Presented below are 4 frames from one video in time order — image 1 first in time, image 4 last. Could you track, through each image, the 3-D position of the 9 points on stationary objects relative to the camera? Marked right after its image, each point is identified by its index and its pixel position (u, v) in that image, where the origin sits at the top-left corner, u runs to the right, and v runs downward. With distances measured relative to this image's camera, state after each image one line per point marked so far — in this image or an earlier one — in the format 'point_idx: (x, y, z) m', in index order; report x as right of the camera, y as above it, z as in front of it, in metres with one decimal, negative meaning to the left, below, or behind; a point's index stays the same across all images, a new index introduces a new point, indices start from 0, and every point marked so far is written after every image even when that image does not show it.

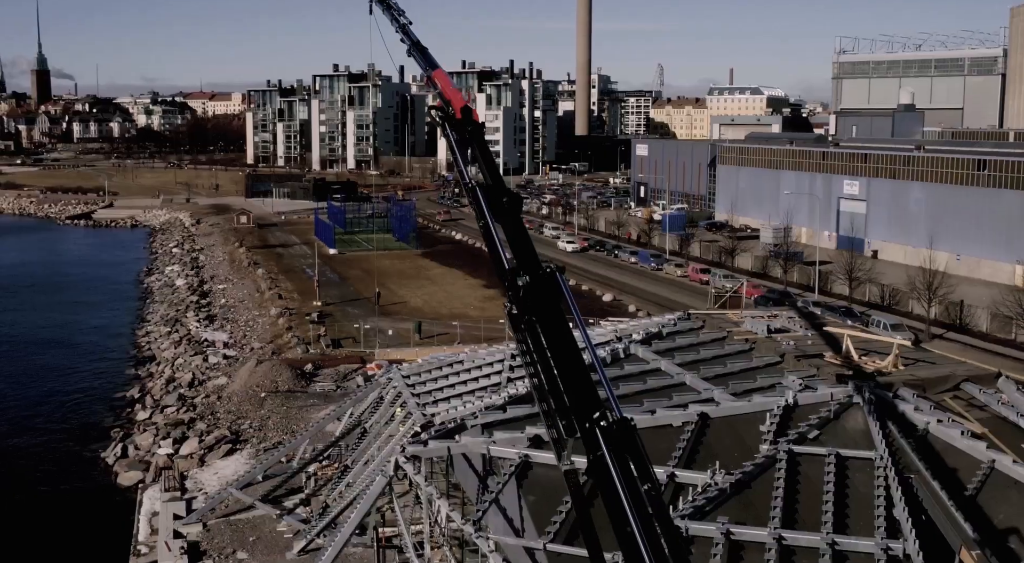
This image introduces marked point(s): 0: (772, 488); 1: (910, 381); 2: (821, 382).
0: (+2.7, -2.2, +11.0) m
1: (+4.9, -1.2, +12.6) m
2: (+3.9, -1.2, +12.8) m
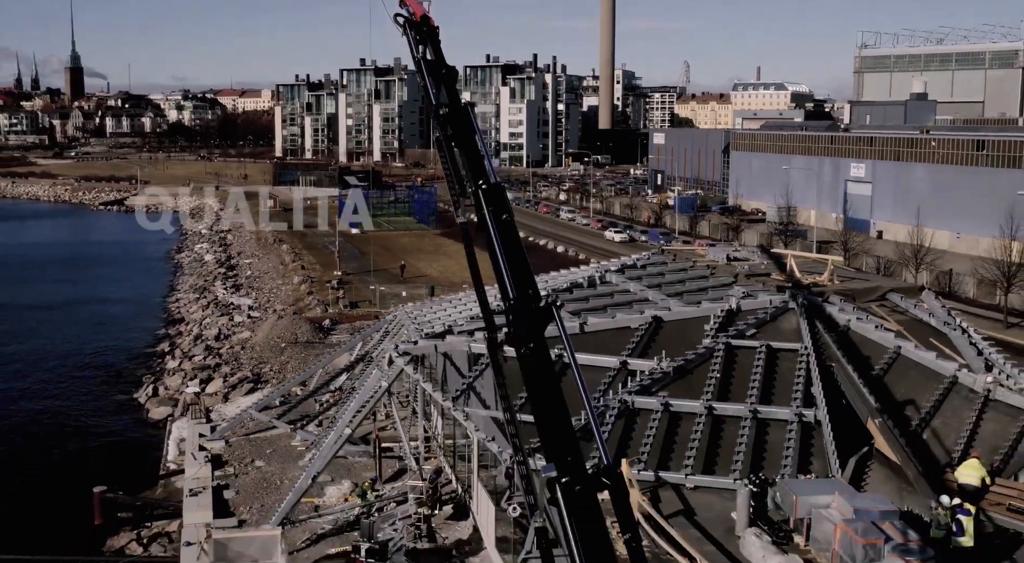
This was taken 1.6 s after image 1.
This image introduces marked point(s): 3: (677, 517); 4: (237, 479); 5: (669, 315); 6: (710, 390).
0: (+2.4, -1.1, +12.8) m
1: (+4.6, -0.1, +14.3) m
2: (+3.6, -0.1, +14.5) m
3: (+1.7, -2.4, +10.2) m
4: (-4.9, -3.5, +18.1) m
5: (+2.1, -0.5, +14.0) m
6: (+2.4, -1.3, +12.3) m
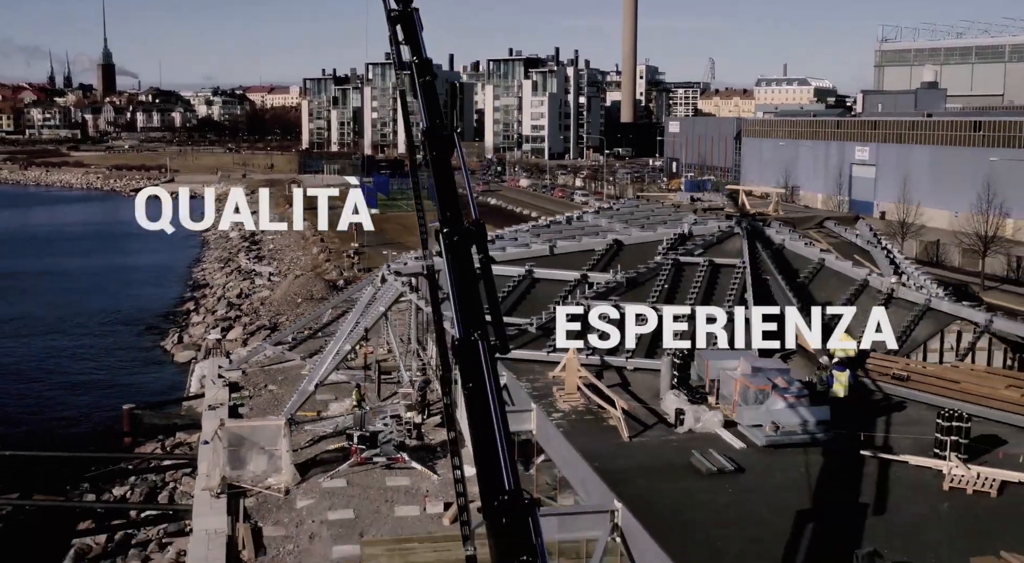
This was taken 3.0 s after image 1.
0: (+2.0, 0.0, +14.6) m
1: (+4.3, +1.0, +16.1) m
2: (+3.3, +1.0, +16.3) m
3: (+1.2, -1.3, +12.0) m
4: (-5.1, -2.3, +20.1) m
5: (+1.8, +0.6, +15.8) m
6: (+2.0, -0.2, +14.1) m
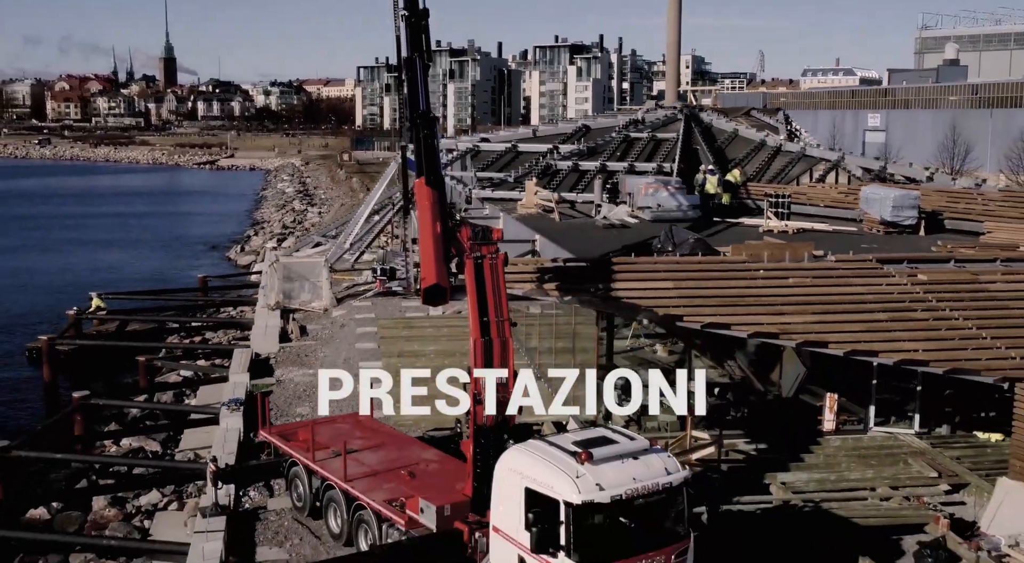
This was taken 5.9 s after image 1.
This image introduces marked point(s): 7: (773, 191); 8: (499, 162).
0: (+1.8, +2.5, +18.9) m
1: (+4.1, +3.4, +20.3) m
2: (+3.1, +3.4, +20.5) m
3: (+0.8, +1.2, +16.4) m
4: (-5.1, +0.3, +24.7) m
5: (+1.6, +3.1, +20.1) m
6: (+1.7, +2.3, +18.4) m
7: (+4.0, +1.4, +15.6) m
8: (-0.2, +2.3, +19.6) m
